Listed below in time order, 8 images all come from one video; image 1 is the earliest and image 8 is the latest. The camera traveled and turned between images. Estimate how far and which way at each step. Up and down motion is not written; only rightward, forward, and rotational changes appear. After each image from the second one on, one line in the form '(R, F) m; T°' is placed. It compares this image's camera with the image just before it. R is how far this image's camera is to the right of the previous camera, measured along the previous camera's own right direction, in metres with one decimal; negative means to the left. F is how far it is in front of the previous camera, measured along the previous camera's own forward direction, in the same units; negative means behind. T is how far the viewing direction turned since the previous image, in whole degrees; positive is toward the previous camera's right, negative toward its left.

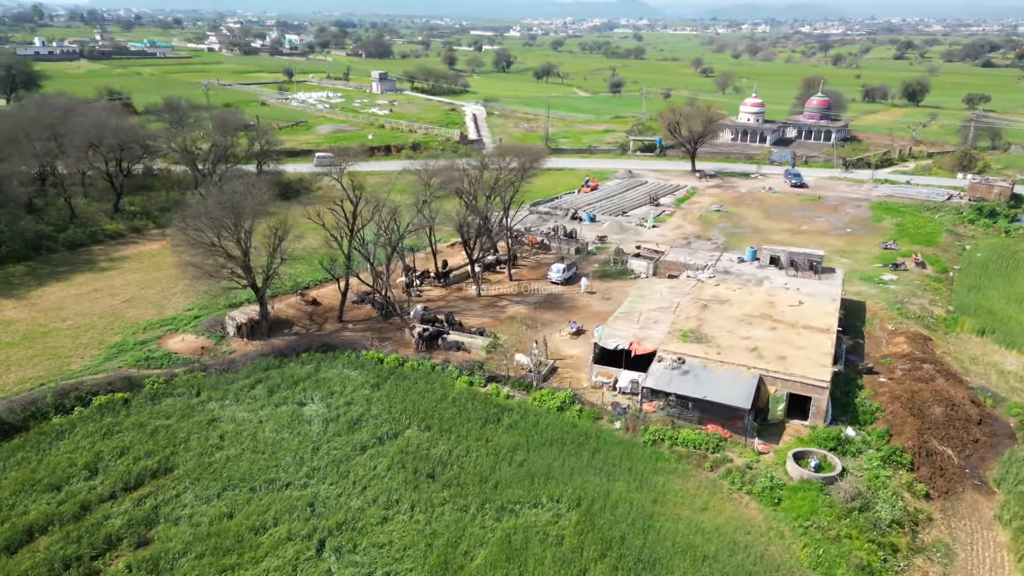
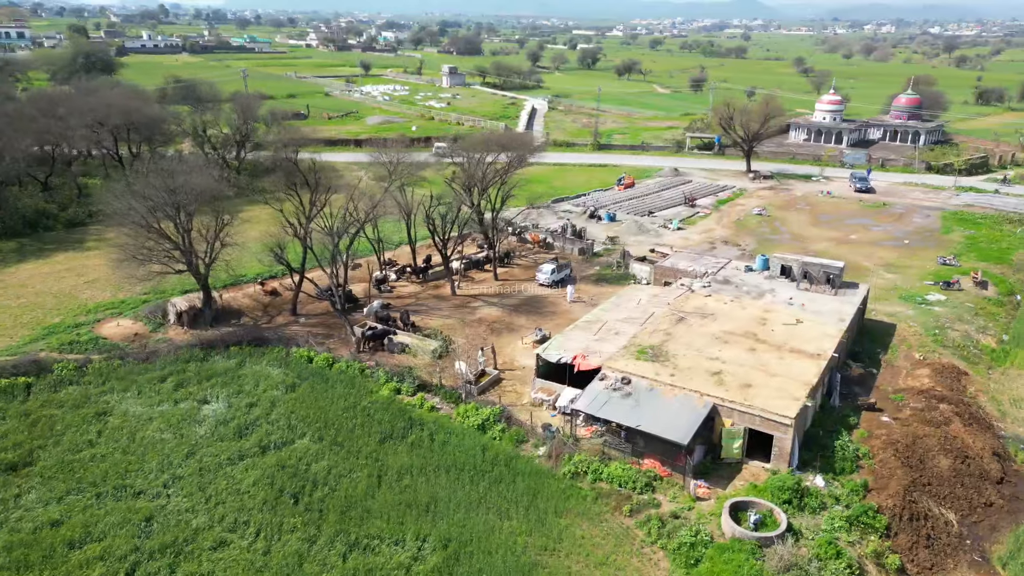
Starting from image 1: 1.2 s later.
(+5.2, +3.4) m; -7°
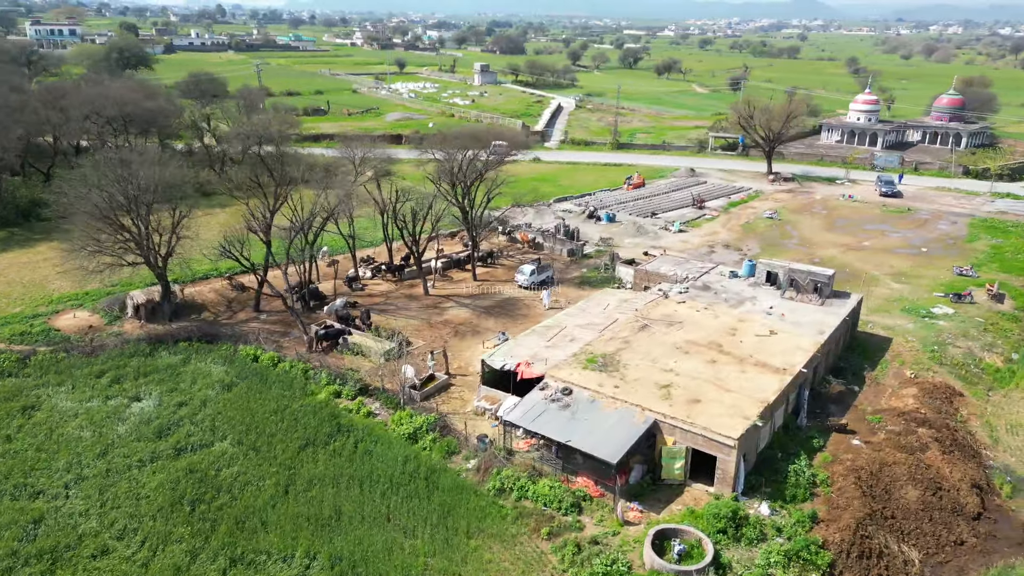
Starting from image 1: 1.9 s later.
(+3.1, +1.4) m; -3°
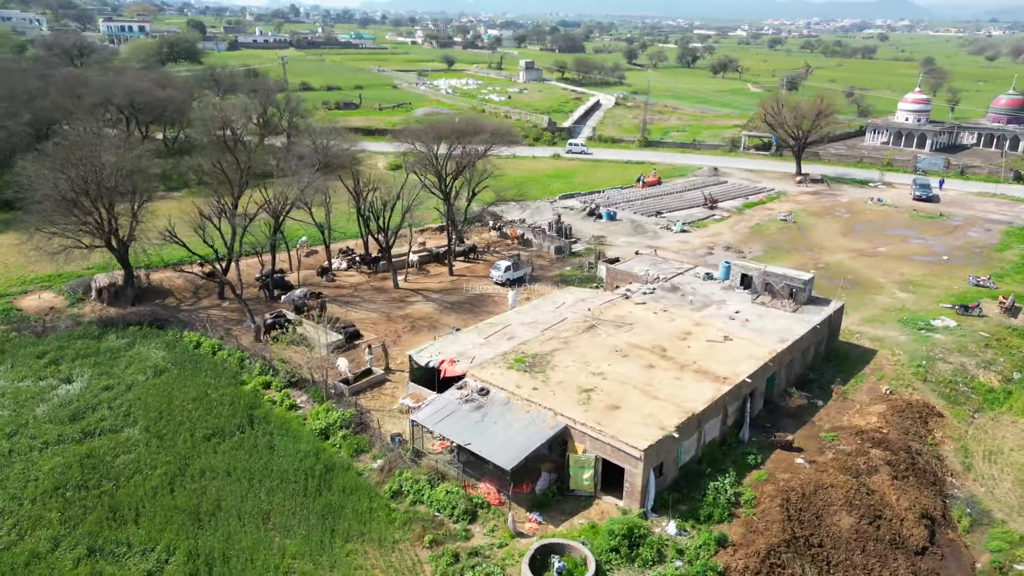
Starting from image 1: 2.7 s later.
(+3.9, +1.2) m; -5°
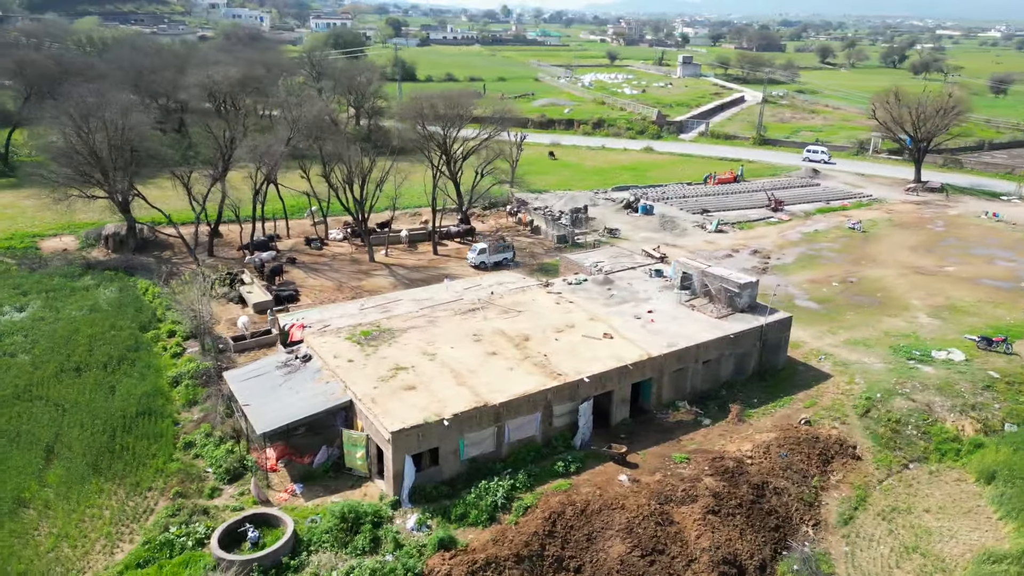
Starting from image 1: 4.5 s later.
(+9.2, +2.3) m; -14°
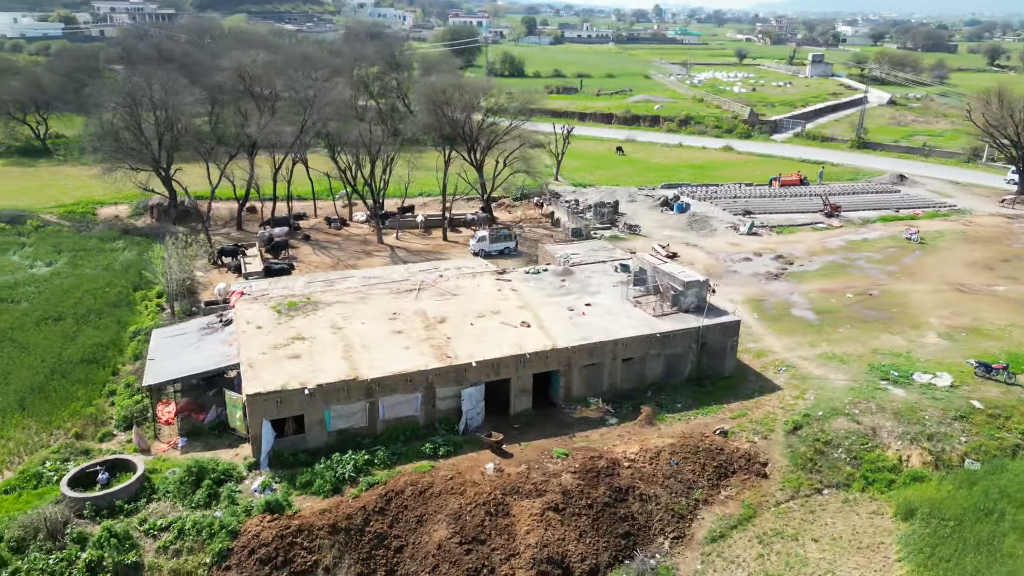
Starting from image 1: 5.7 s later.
(+5.9, +0.8) m; -10°
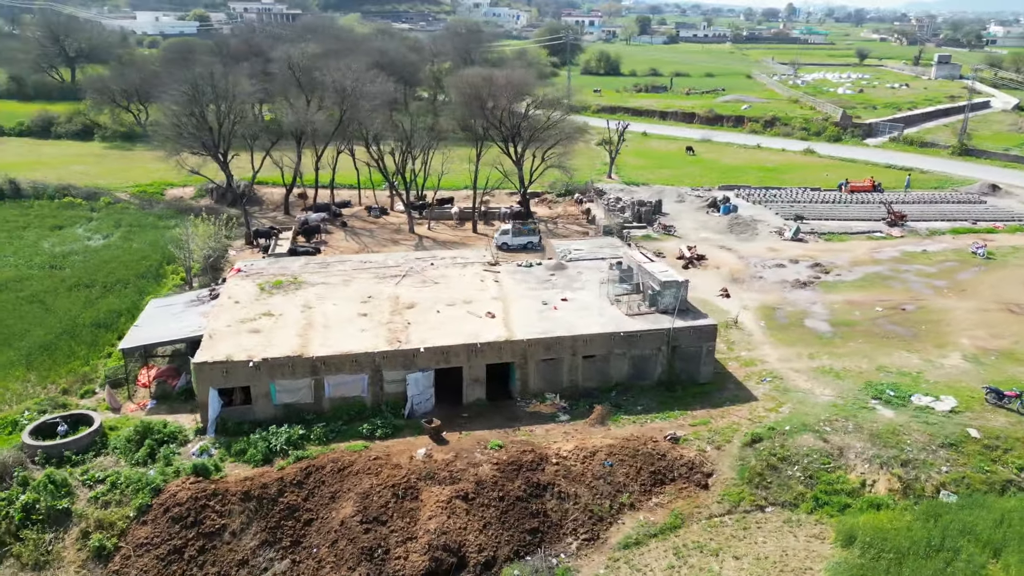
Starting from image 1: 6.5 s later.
(+3.8, +0.4) m; -8°
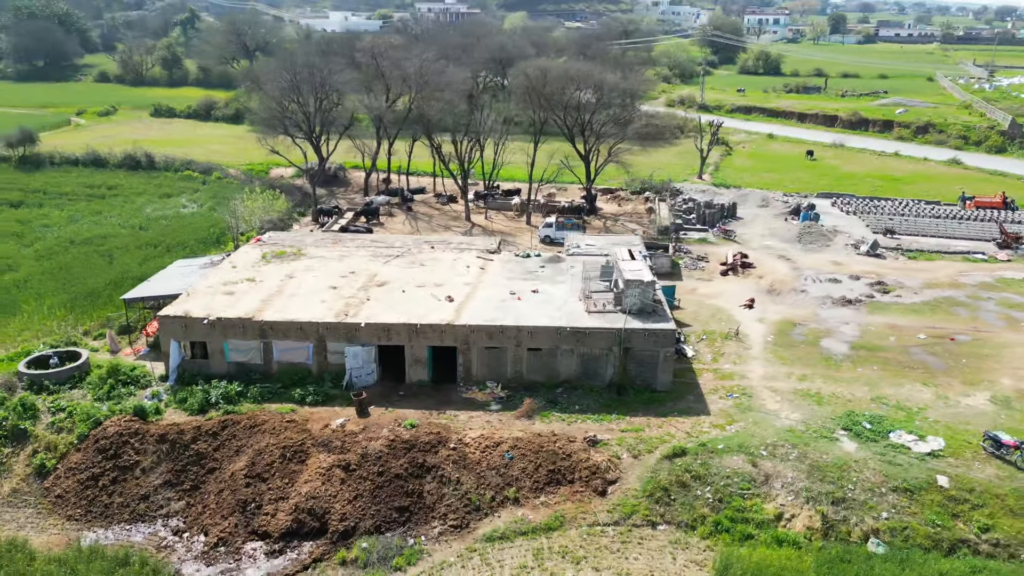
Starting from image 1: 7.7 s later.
(+5.6, +0.7) m; -13°
